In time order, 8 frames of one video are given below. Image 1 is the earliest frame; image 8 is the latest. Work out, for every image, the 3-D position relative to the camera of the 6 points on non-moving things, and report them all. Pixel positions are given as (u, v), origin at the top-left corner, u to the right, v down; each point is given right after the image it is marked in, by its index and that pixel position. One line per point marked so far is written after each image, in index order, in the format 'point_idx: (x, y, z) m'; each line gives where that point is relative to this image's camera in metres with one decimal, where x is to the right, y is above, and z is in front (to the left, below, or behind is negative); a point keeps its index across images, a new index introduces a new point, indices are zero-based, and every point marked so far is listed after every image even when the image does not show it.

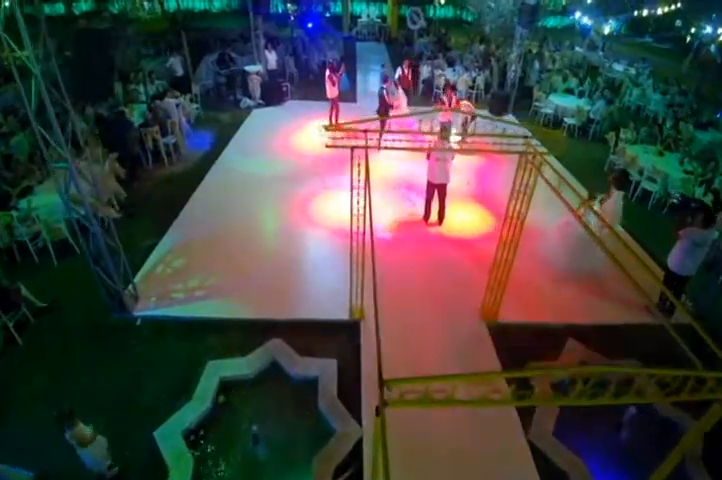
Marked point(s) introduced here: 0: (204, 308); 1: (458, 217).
0: (-2.8, -1.2, +5.9) m
1: (+2.4, +0.6, +8.0) m
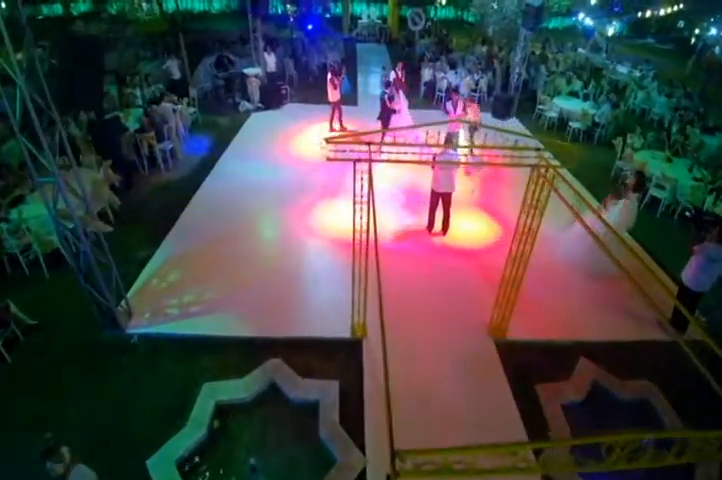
0: (-2.8, -1.5, +5.7) m
1: (+2.4, +0.3, +7.8) m
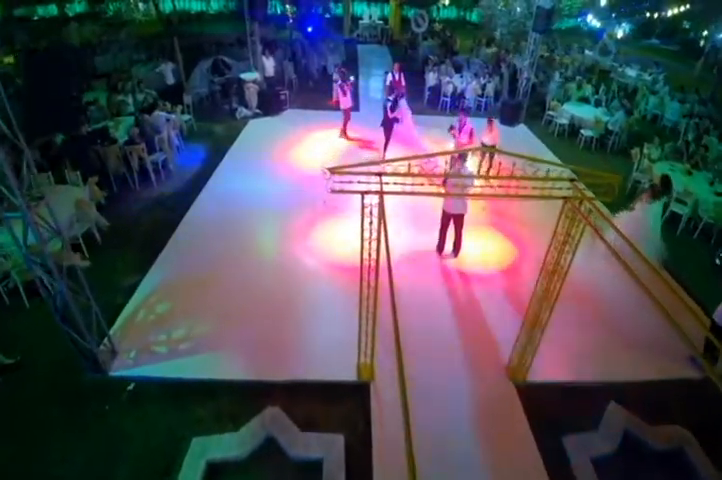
0: (-2.6, -2.0, +5.1) m
1: (+2.5, -0.2, +7.2) m
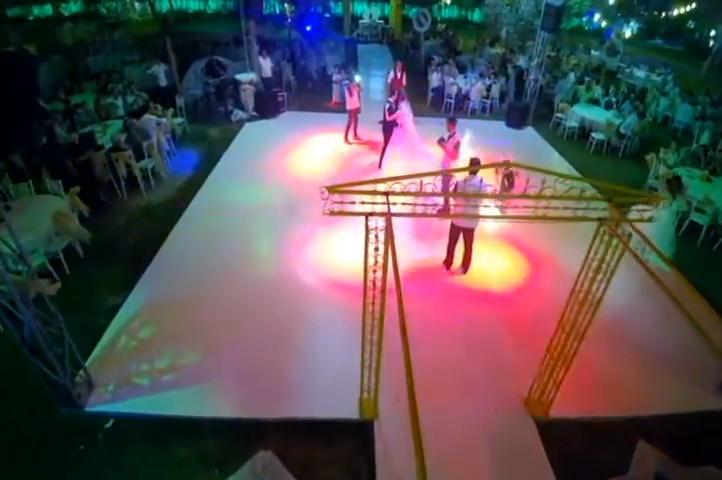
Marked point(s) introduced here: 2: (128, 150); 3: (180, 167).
0: (-2.6, -2.2, +4.6) m
1: (+2.5, -0.4, +6.7) m
2: (-5.7, +2.2, +8.1) m
3: (-5.1, +2.1, +9.4) m
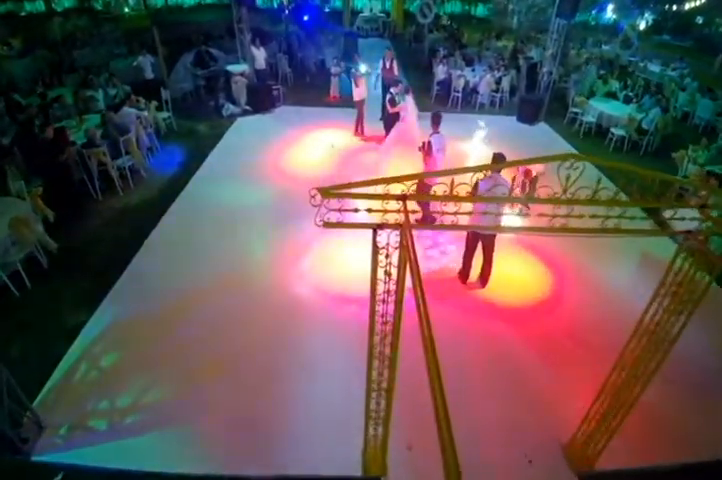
0: (-2.6, -2.4, +3.8) m
1: (+2.6, -0.6, +5.9) m
2: (-5.6, +2.1, +7.2) m
3: (-5.1, +1.9, +8.5) m
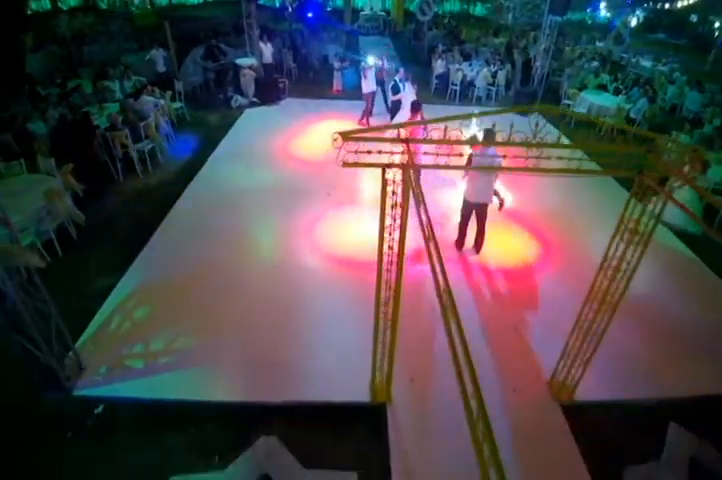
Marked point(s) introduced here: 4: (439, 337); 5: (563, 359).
0: (-2.5, -1.9, +4.3) m
1: (+2.7, -0.1, +6.4) m
2: (-5.5, +2.6, +7.8) m
3: (-5.0, +2.4, +9.0) m
4: (+1.1, -1.5, +4.8) m
5: (+2.6, -1.5, +4.3) m
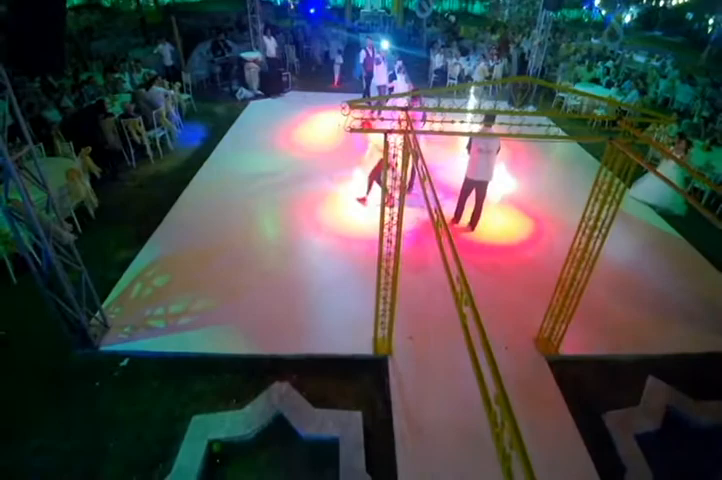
0: (-2.4, -1.4, +4.7) m
1: (+2.7, +0.4, +6.8) m
2: (-5.5, +3.0, +8.1) m
3: (-4.9, +2.9, +9.4) m
4: (+1.2, -1.0, +5.2) m
5: (+2.7, -1.1, +4.7) m
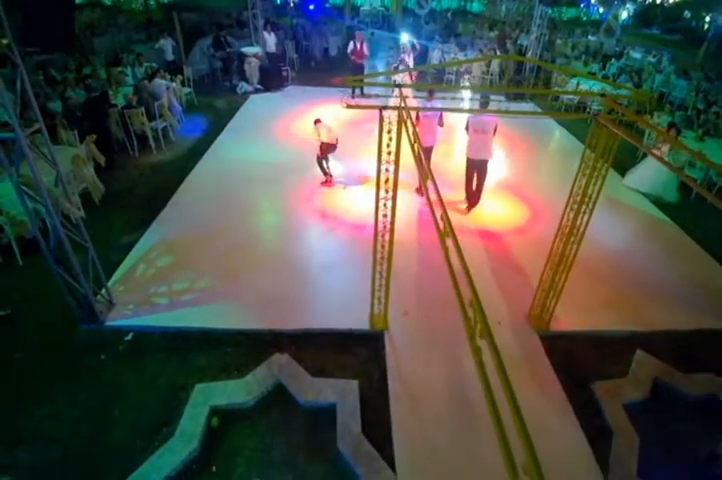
0: (-2.5, -1.1, +4.8) m
1: (+2.7, +0.7, +7.0) m
2: (-5.5, +3.3, +8.3) m
3: (-5.0, +3.1, +9.6) m
4: (+1.1, -0.7, +5.4) m
5: (+2.6, -0.8, +4.8) m
